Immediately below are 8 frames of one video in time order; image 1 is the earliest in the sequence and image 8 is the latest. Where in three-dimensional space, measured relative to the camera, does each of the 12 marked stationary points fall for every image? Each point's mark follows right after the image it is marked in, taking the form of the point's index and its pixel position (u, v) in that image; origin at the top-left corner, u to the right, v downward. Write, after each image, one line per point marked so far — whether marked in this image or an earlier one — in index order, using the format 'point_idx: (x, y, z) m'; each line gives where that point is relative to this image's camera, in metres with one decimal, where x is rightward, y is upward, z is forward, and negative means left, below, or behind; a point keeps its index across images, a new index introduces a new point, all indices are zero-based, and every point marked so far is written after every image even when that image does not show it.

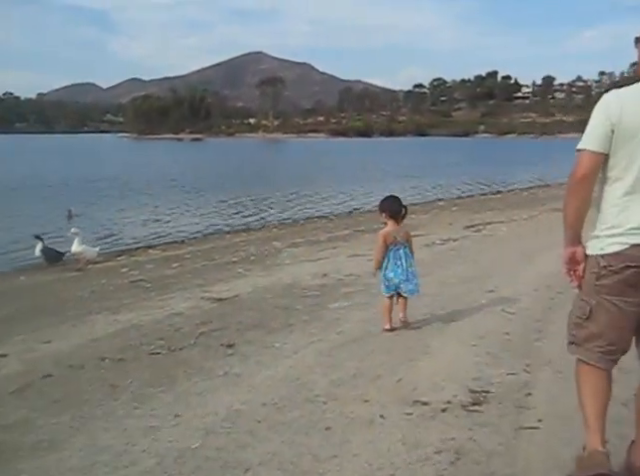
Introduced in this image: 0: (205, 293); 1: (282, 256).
0: (-1.7, -0.8, +9.6) m
1: (-0.8, -0.4, +13.7) m
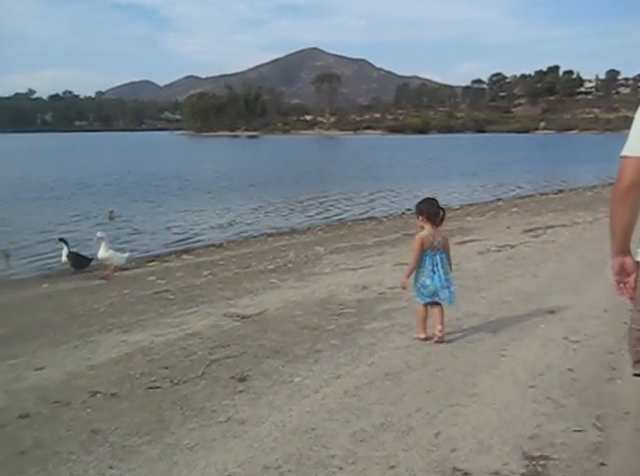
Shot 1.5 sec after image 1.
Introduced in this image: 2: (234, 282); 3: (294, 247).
0: (-1.2, -1.0, +8.7) m
1: (0.0, -0.5, +12.8) m
2: (-1.4, -0.8, +10.7) m
3: (-0.7, -0.2, +15.2) m
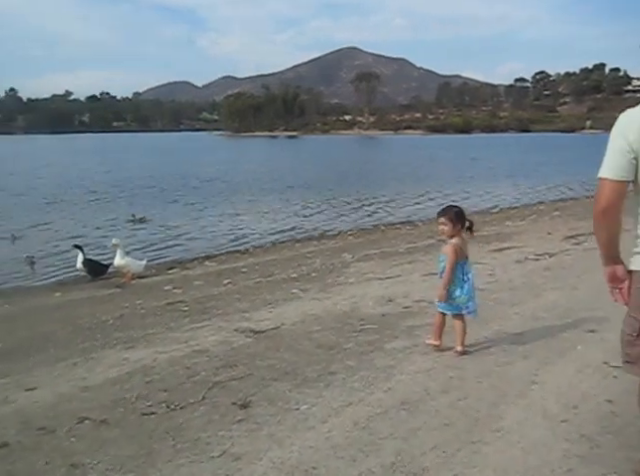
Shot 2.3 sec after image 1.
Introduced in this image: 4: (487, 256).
0: (-1.0, -1.1, +8.3) m
1: (+0.5, -0.6, +12.3) m
2: (-1.1, -0.9, +10.3) m
3: (-0.1, -0.4, +14.7) m
4: (+3.4, -0.4, +13.6) m
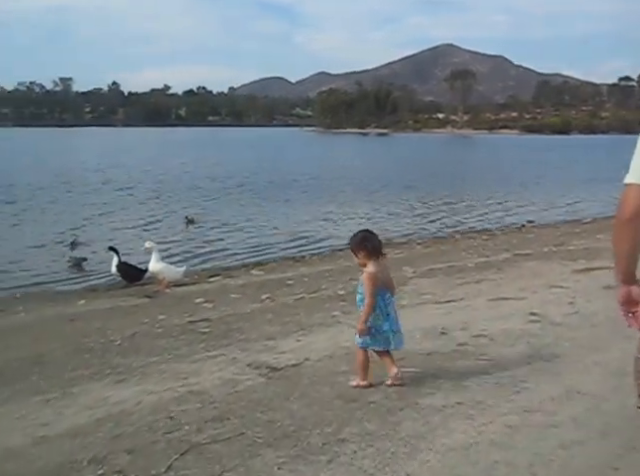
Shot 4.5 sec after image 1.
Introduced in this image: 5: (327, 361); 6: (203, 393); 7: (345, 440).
0: (-0.6, -1.3, +7.1) m
1: (+1.4, -0.9, +10.9) m
2: (-0.4, -1.1, +9.1) m
3: (+1.2, -0.6, +13.3) m
4: (+4.5, -0.7, +11.8) m
5: (+0.1, -1.3, +6.9) m
6: (-1.0, -1.4, +5.9) m
7: (+0.2, -1.5, +4.8) m
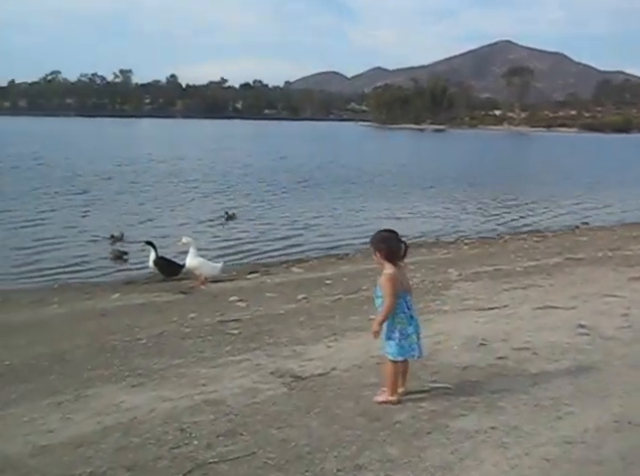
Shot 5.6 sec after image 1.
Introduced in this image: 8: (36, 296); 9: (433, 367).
0: (-0.3, -1.3, +6.8) m
1: (+2.0, -0.9, +10.3) m
2: (0.0, -1.0, +8.8) m
3: (+2.0, -0.6, +12.8) m
4: (+5.2, -0.8, +11.0) m
5: (+0.3, -1.3, +6.5) m
6: (-0.8, -1.4, +5.6) m
7: (+0.3, -1.6, +4.5) m
8: (-4.4, -0.9, +10.2) m
9: (+1.1, -1.3, +6.7) m
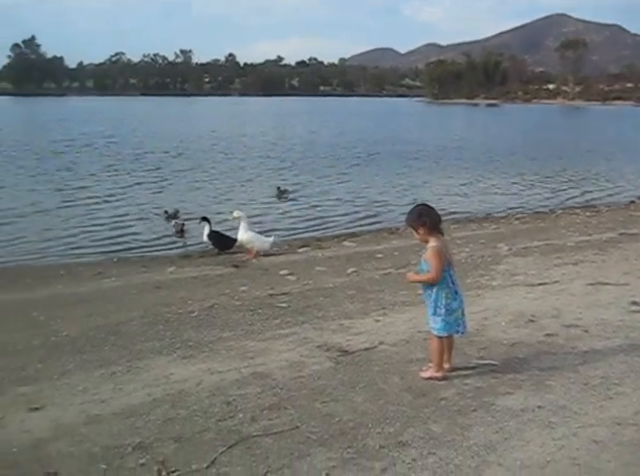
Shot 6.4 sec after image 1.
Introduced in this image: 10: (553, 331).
0: (+0.1, -1.0, +6.8) m
1: (+2.8, -0.5, +10.1) m
2: (+0.7, -0.7, +8.7) m
3: (+3.0, 0.0, +12.6) m
4: (+6.0, -0.4, +10.5) m
5: (+0.8, -1.1, +6.5) m
6: (-0.5, -1.2, +5.7) m
7: (+0.6, -1.4, +4.4) m
8: (-3.6, -0.5, +10.5) m
9: (+1.6, -1.1, +6.5) m
10: (+2.5, -1.0, +6.9) m
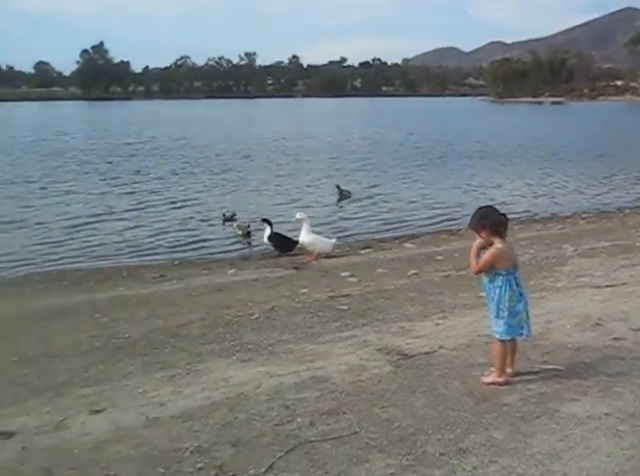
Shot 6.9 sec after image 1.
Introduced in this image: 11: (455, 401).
0: (+0.8, -1.0, +6.7) m
1: (+3.7, -0.4, +9.8) m
2: (+1.5, -0.7, +8.6) m
3: (+4.1, 0.0, +12.2) m
4: (+6.9, -0.3, +9.9) m
5: (+1.4, -1.1, +6.3) m
6: (0.0, -1.2, +5.7) m
7: (+1.0, -1.4, +4.3) m
8: (-2.7, -0.6, +10.8) m
9: (+2.2, -1.1, +6.3) m
10: (+3.1, -1.0, +6.6) m
11: (+1.0, -1.3, +5.2) m
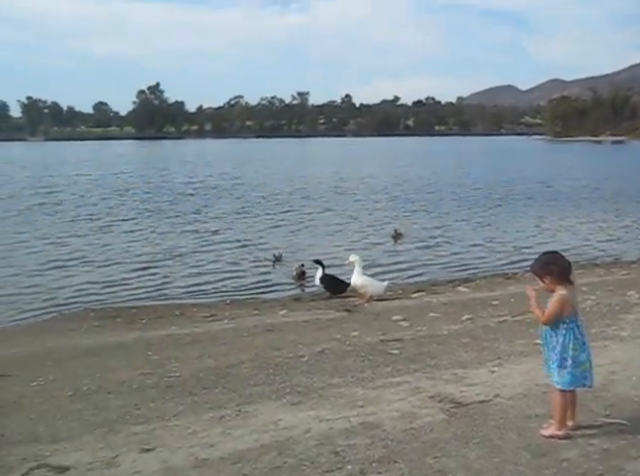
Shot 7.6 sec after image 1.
0: (+1.3, -1.5, +6.5) m
1: (+4.4, -1.1, +9.4) m
2: (+2.1, -1.3, +8.4) m
3: (+5.0, -0.9, +11.8) m
4: (+7.7, -1.1, +9.3) m
5: (+1.8, -1.5, +6.1) m
6: (+0.5, -1.6, +5.5) m
7: (+1.3, -1.7, +4.1) m
8: (-1.8, -1.2, +10.9) m
9: (+2.7, -1.5, +6.0) m
10: (+3.6, -1.5, +6.3) m
11: (+1.4, -1.6, +4.9) m
